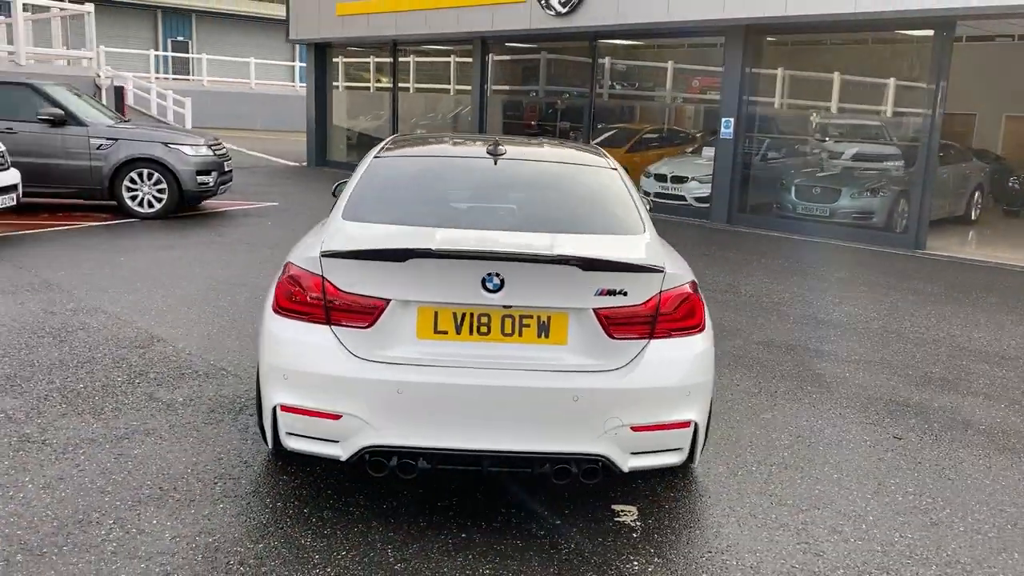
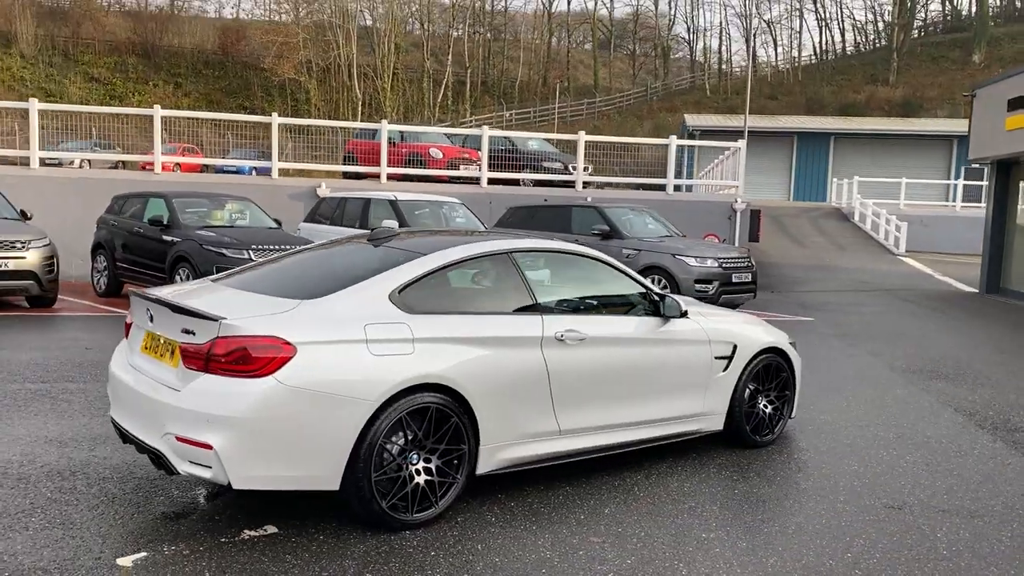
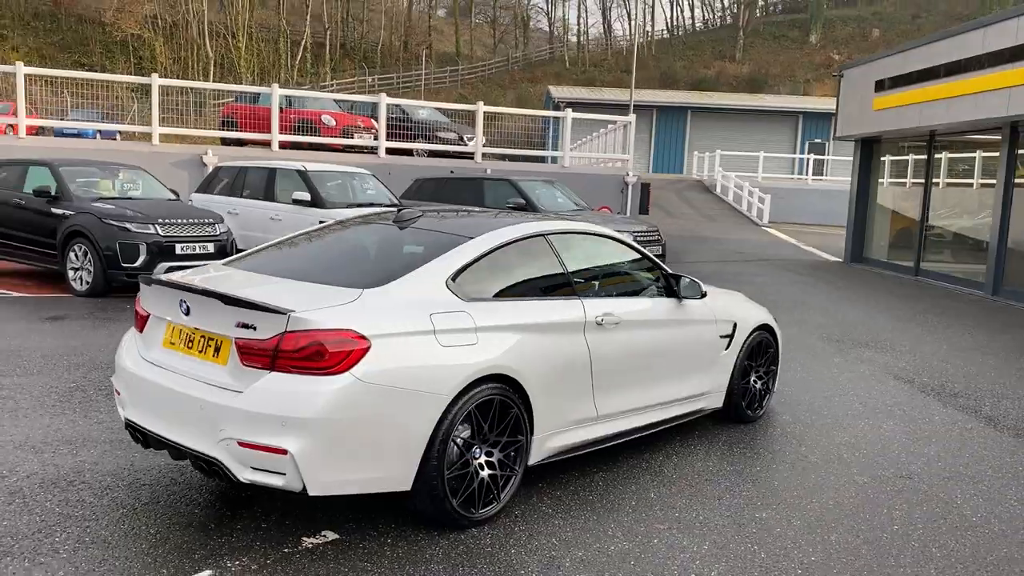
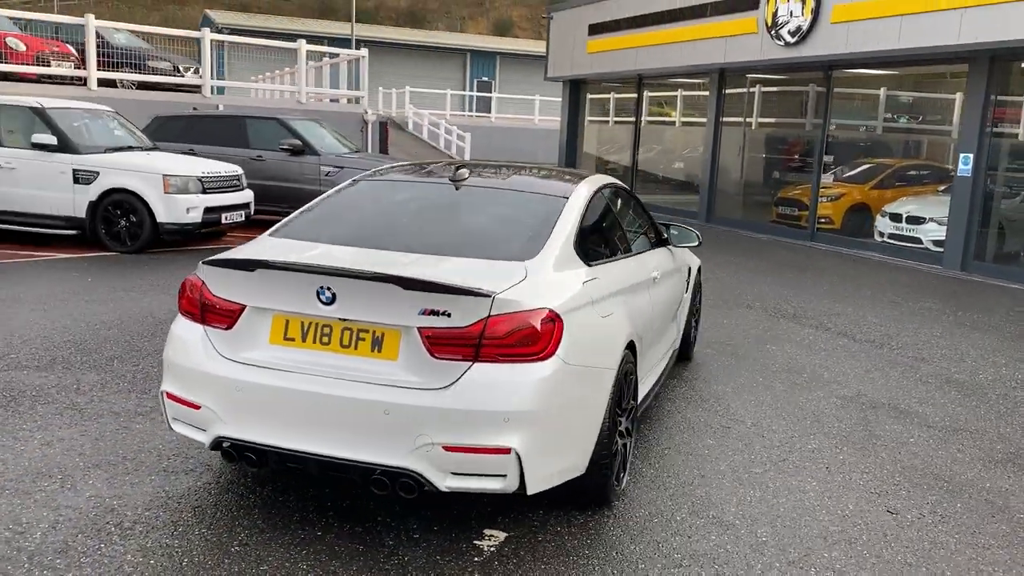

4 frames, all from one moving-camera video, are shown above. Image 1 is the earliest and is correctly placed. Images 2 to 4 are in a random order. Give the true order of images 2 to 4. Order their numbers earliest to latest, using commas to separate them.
4, 3, 2
